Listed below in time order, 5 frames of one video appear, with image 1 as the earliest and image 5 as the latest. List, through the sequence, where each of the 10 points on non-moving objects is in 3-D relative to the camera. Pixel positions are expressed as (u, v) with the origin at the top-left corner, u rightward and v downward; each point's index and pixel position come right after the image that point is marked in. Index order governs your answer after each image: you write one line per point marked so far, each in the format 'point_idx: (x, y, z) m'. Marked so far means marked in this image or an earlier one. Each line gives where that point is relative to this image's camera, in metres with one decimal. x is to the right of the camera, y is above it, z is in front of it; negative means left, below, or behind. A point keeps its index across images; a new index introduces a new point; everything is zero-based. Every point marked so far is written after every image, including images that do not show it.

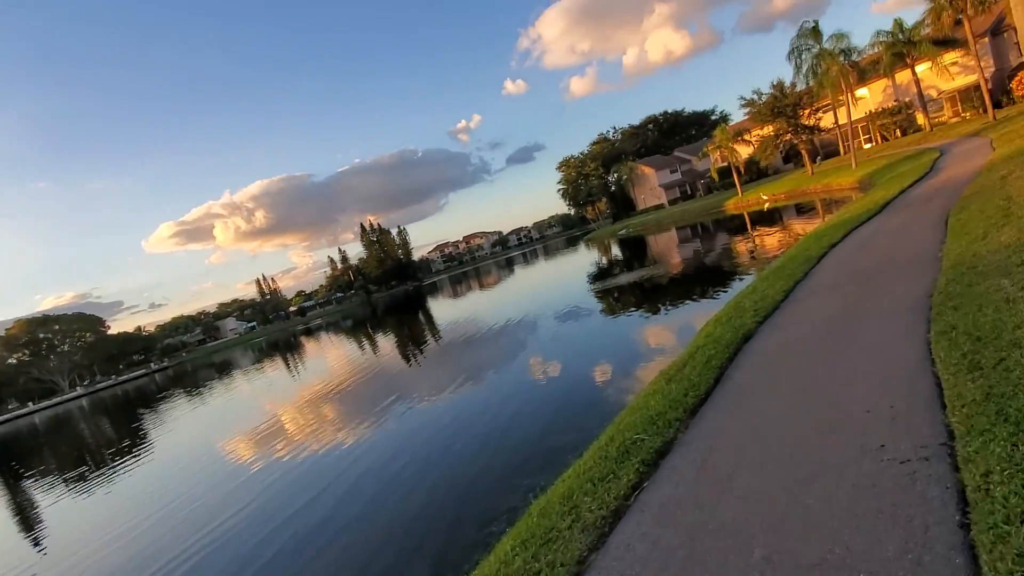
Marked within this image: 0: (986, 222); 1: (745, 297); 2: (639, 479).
0: (+6.3, +0.9, +7.2) m
1: (+3.7, -0.1, +8.7) m
2: (+0.8, -1.2, +3.6) m
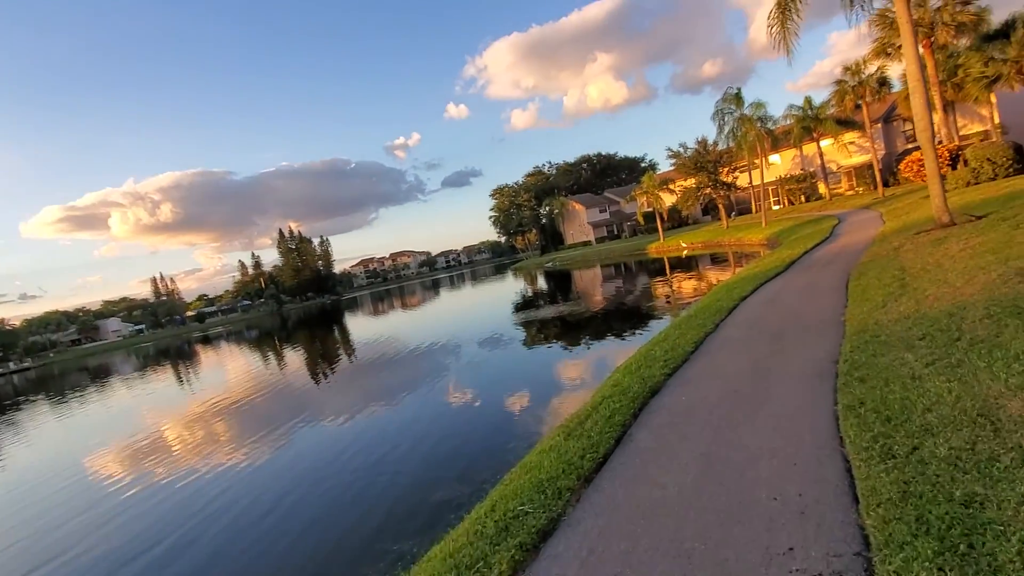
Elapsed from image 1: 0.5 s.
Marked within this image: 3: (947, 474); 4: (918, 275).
0: (+5.0, 0.0, +7.4) m
1: (+2.2, -0.9, +8.5) m
2: (0.0, -1.5, +3.0) m
3: (+2.1, -0.9, +2.7) m
4: (+5.6, +0.2, +7.6) m
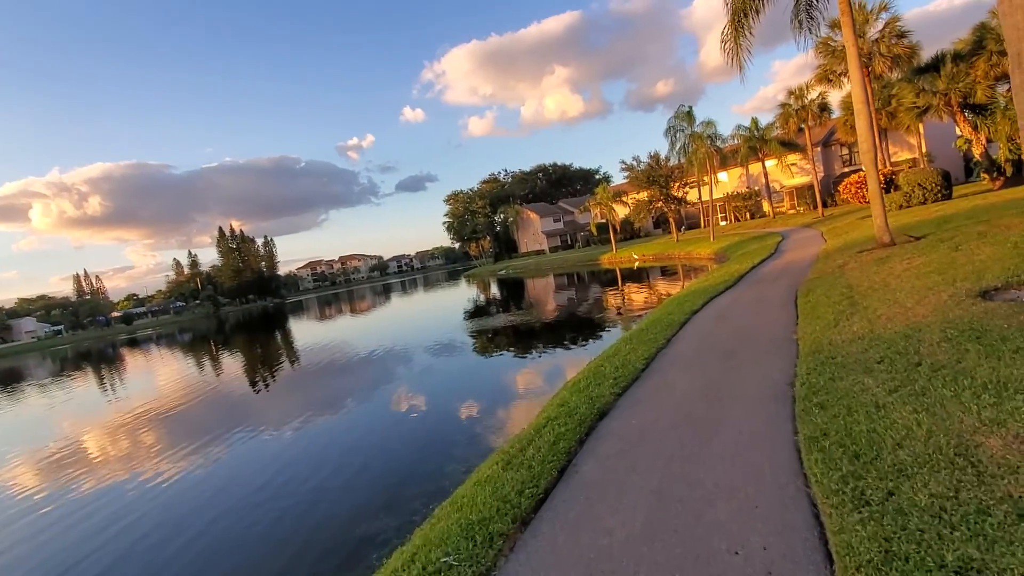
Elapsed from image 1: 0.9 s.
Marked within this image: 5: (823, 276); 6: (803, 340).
0: (+4.3, -0.3, +7.3) m
1: (+1.4, -1.1, +8.1) m
2: (-0.4, -1.6, +2.4) m
3: (+1.8, -1.0, +2.3) m
4: (+4.9, -0.1, +7.5) m
5: (+6.0, +0.2, +10.5) m
6: (+3.3, -0.6, +6.2) m
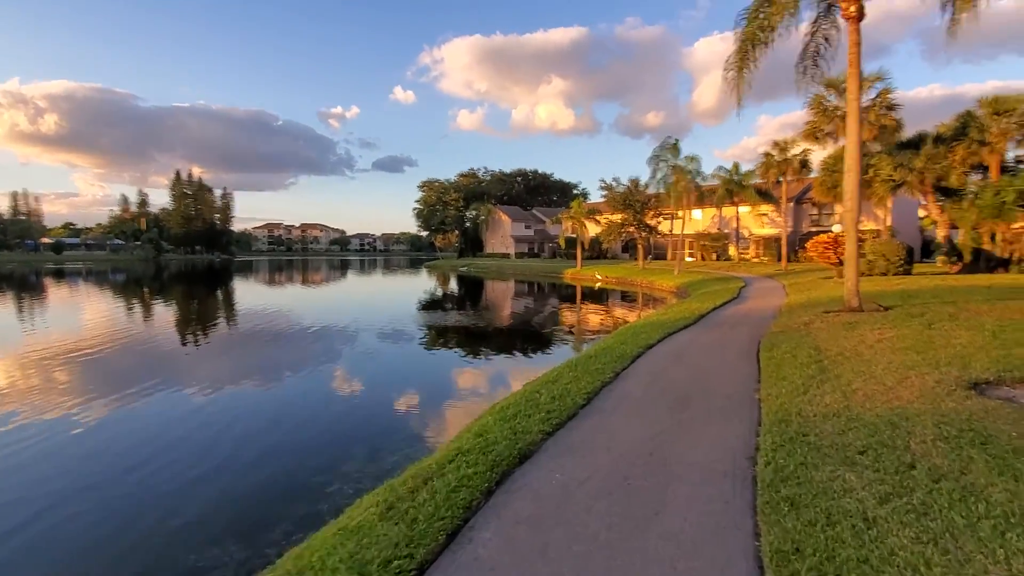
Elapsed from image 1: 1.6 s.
0: (+3.5, -1.0, +6.5) m
1: (+0.4, -1.3, +7.2) m
2: (-1.0, -1.5, +1.4) m
3: (+1.2, -1.3, +1.4) m
4: (+4.1, -0.9, +6.8) m
5: (+5.0, -0.8, +9.9) m
6: (+2.5, -1.1, +5.4) m
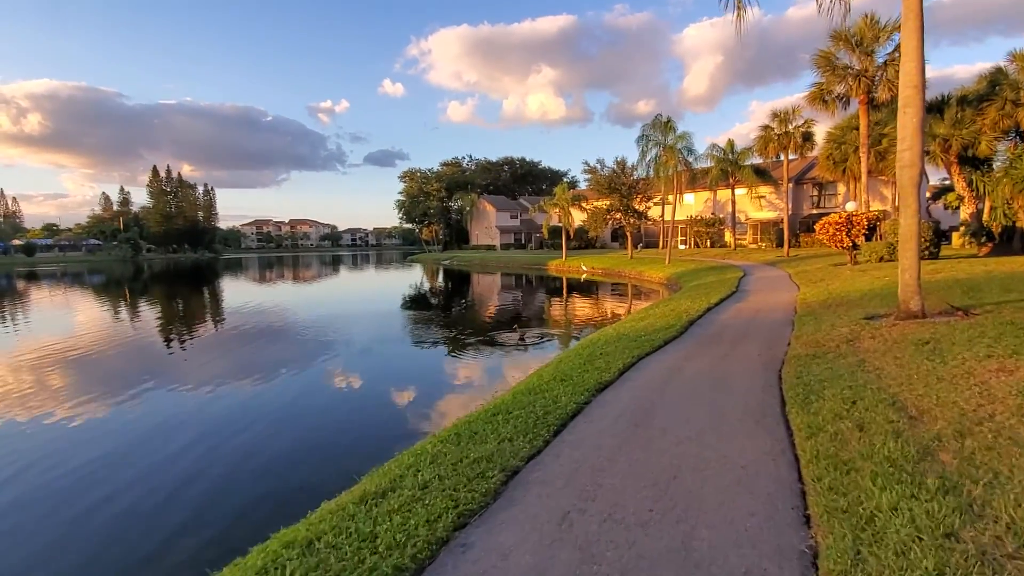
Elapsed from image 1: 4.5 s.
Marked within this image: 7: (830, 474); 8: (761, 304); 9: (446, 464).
0: (+2.1, -1.1, +2.8) m
1: (-1.0, -1.4, +3.4) m
2: (-2.4, -1.7, -2.4) m
3: (-0.2, -1.5, -2.3) m
4: (+2.6, -1.0, +3.1) m
5: (+3.5, -0.8, +6.2) m
6: (+1.1, -1.3, +1.7) m
7: (+1.9, -1.1, +3.2) m
8: (+6.0, -0.4, +12.9) m
9: (-0.4, -1.3, +4.1) m
